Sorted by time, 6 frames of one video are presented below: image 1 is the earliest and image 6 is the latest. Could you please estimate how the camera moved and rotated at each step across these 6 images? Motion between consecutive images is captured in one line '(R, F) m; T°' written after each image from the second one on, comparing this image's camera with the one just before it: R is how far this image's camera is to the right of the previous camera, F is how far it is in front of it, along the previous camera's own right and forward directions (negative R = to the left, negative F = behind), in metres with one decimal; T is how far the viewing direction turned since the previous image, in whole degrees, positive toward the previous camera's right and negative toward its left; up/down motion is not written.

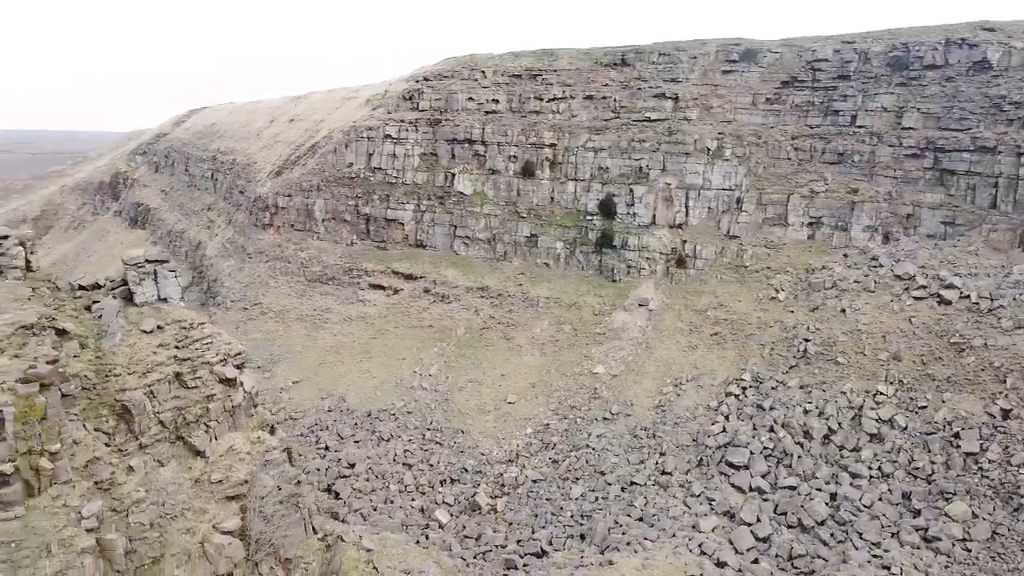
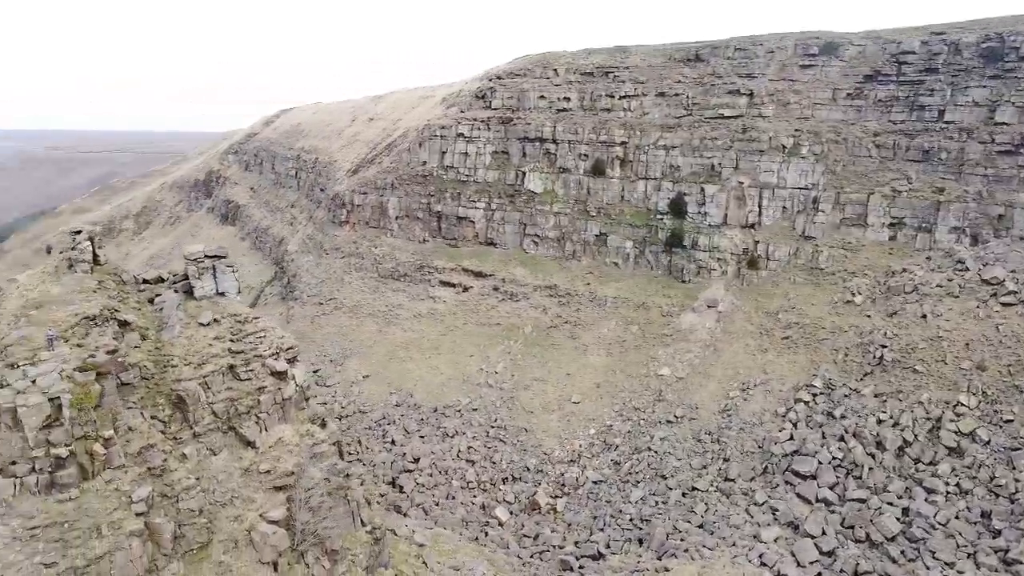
(+0.3, +0.1) m; -6°
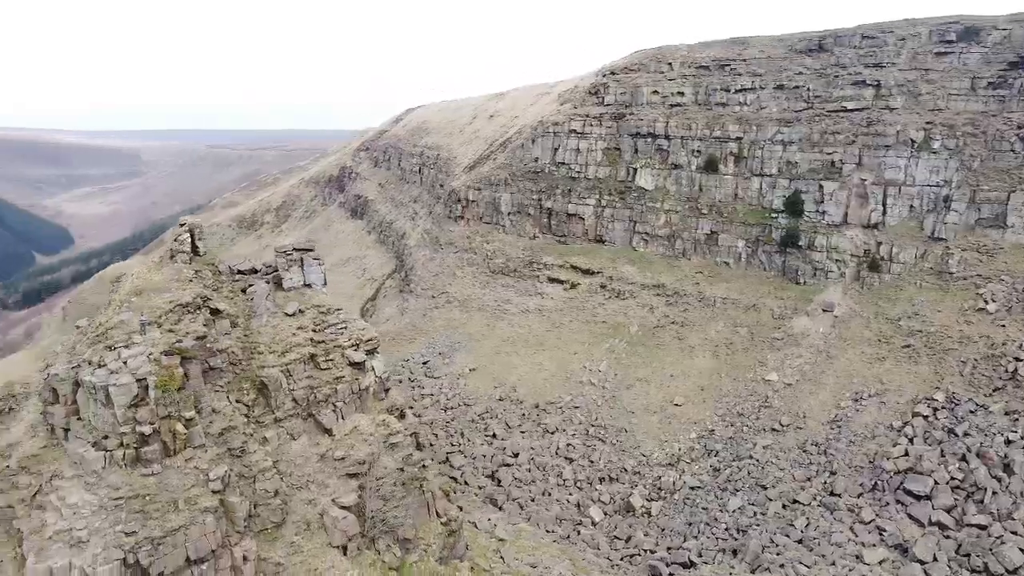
(+0.4, +0.1) m; -9°
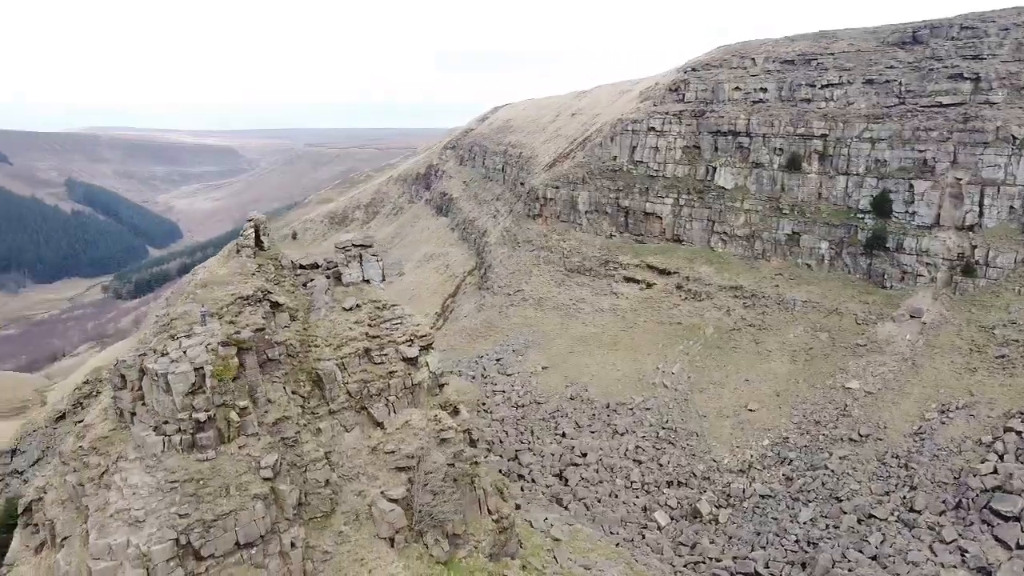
(+0.3, 0.0) m; -6°
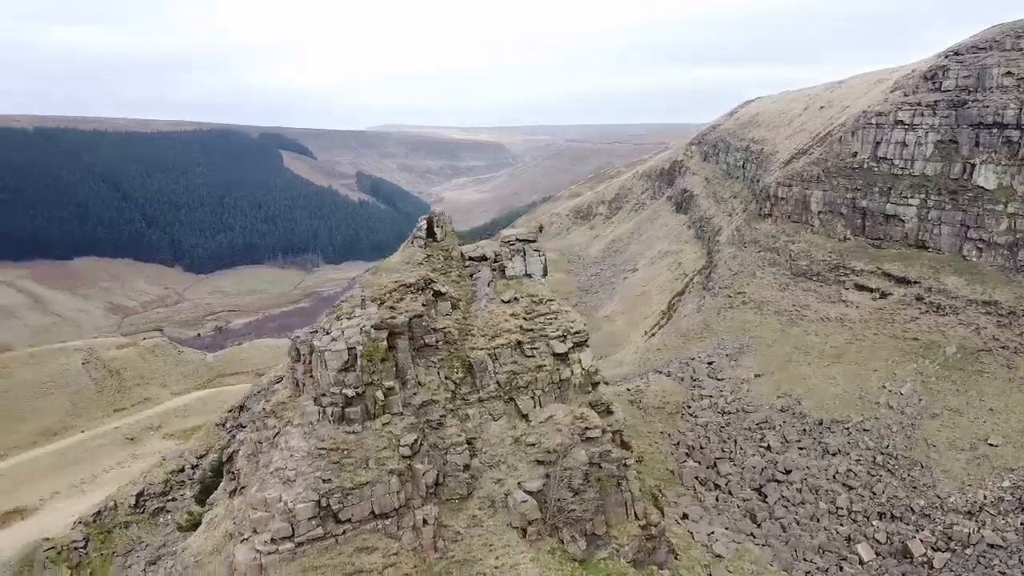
(+0.7, +0.2) m; -17°
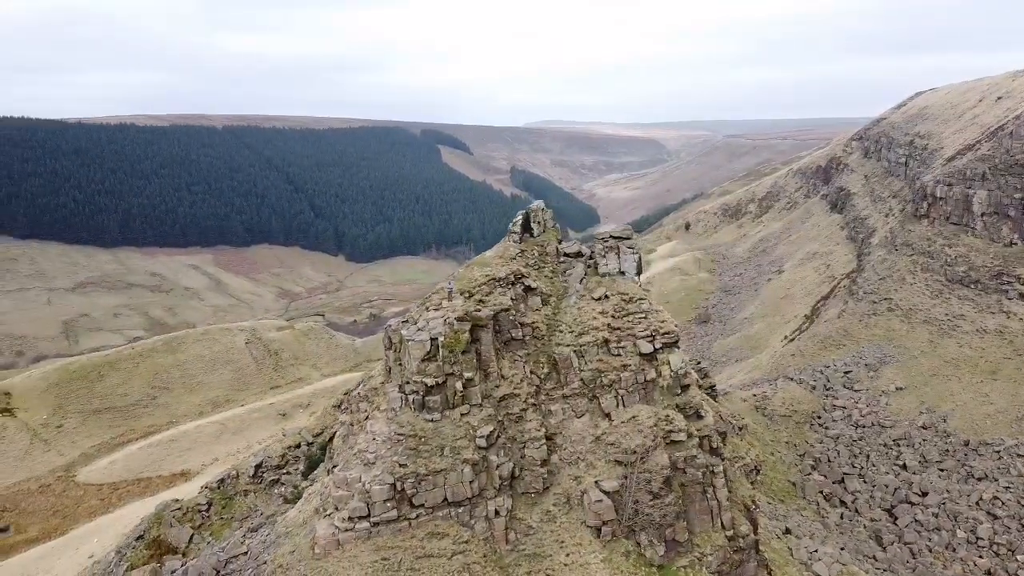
(+0.5, 0.0) m; -10°
